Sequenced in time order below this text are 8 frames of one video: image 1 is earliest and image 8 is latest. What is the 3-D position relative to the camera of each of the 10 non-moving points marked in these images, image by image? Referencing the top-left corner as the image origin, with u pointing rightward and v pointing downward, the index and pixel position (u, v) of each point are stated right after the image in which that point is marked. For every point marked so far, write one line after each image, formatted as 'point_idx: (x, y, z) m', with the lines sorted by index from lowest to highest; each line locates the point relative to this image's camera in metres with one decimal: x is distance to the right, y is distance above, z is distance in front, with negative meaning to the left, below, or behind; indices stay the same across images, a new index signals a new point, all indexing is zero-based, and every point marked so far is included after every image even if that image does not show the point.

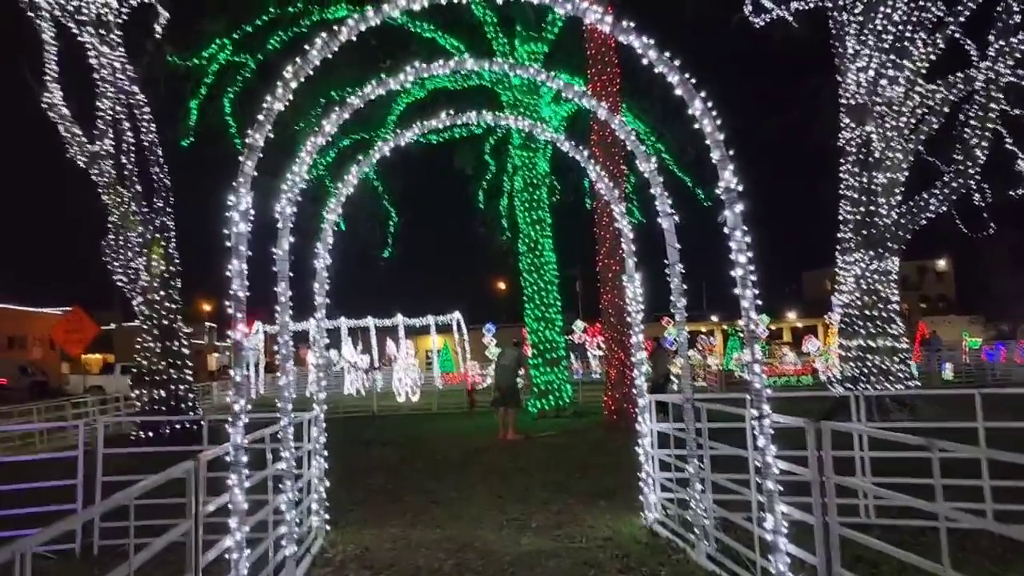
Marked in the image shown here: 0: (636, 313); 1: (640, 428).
0: (+1.2, -0.2, +7.9) m
1: (+1.2, -1.3, +7.7) m
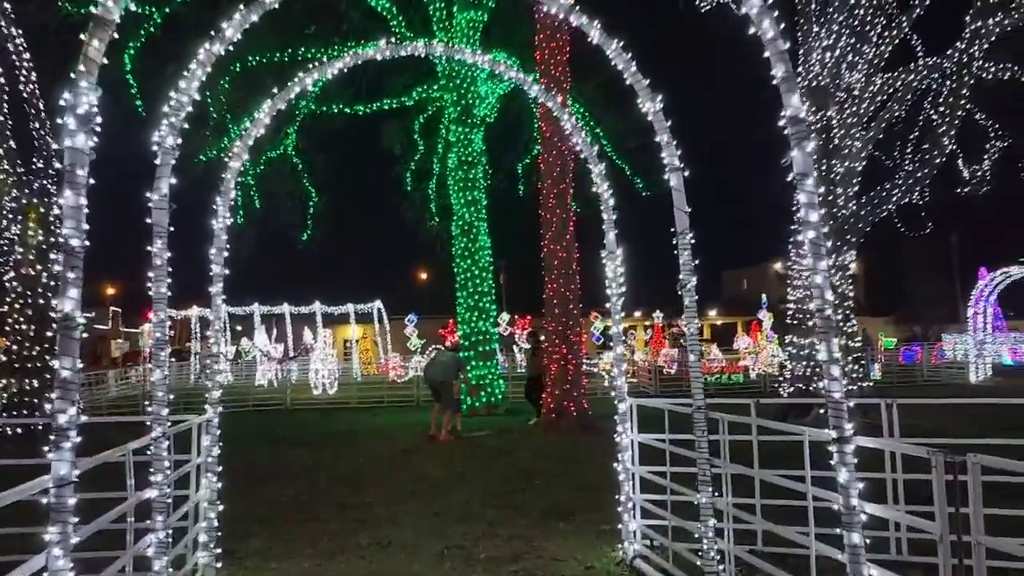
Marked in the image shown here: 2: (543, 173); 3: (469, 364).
0: (+0.8, -0.1, +6.4) m
1: (+0.8, -1.1, +6.3) m
2: (+0.6, +2.1, +15.2) m
3: (-1.0, -1.7, +18.9) m
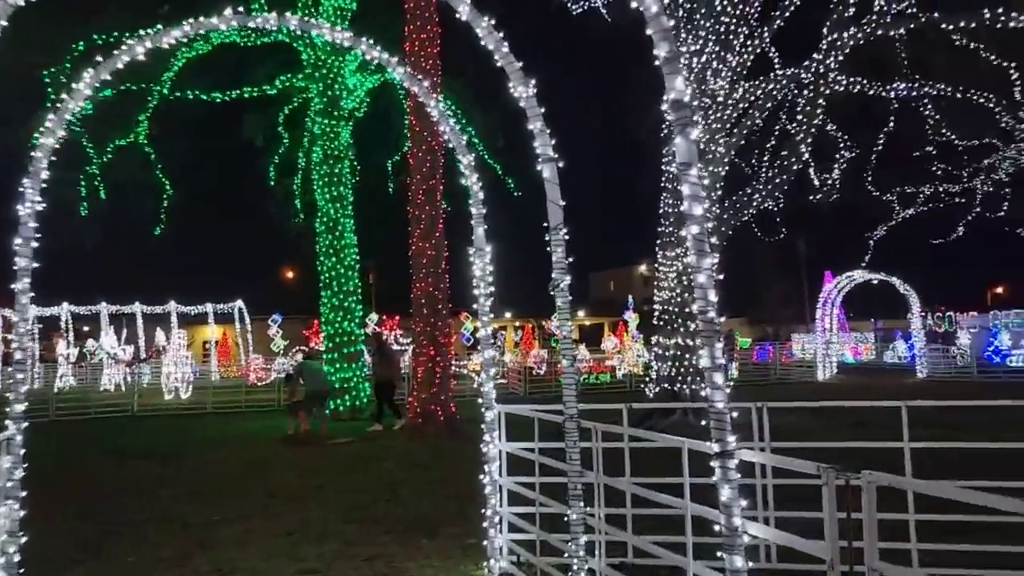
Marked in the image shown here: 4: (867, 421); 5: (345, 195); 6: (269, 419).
0: (-0.2, -0.1, +6.0) m
1: (-0.2, -1.1, +5.9) m
2: (-1.8, +2.1, +14.7) m
3: (-3.9, -1.7, +18.1) m
4: (+6.7, -2.5, +15.8) m
5: (-3.7, +2.1, +18.6) m
6: (-5.6, -3.0, +19.1) m
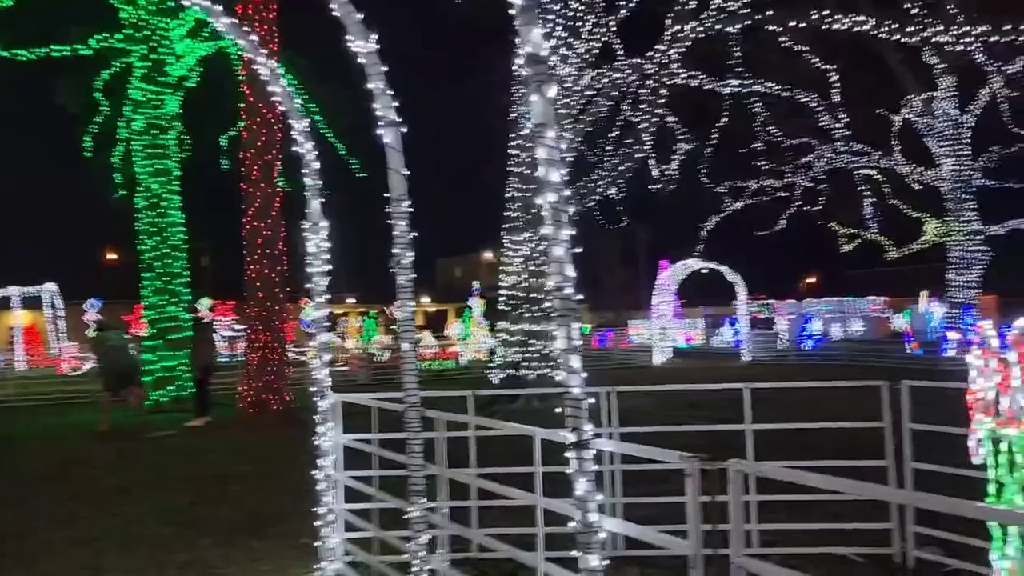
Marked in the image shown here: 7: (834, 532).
0: (-1.3, +0.1, +5.5) m
1: (-1.2, -1.0, +5.4) m
2: (-4.4, +2.4, +13.7) m
3: (-7.1, -1.3, +16.7) m
4: (+3.7, -2.3, +16.4) m
5: (-7.1, +2.5, +17.2) m
6: (-9.0, -2.6, +17.4) m
7: (+2.4, -1.8, +6.2) m
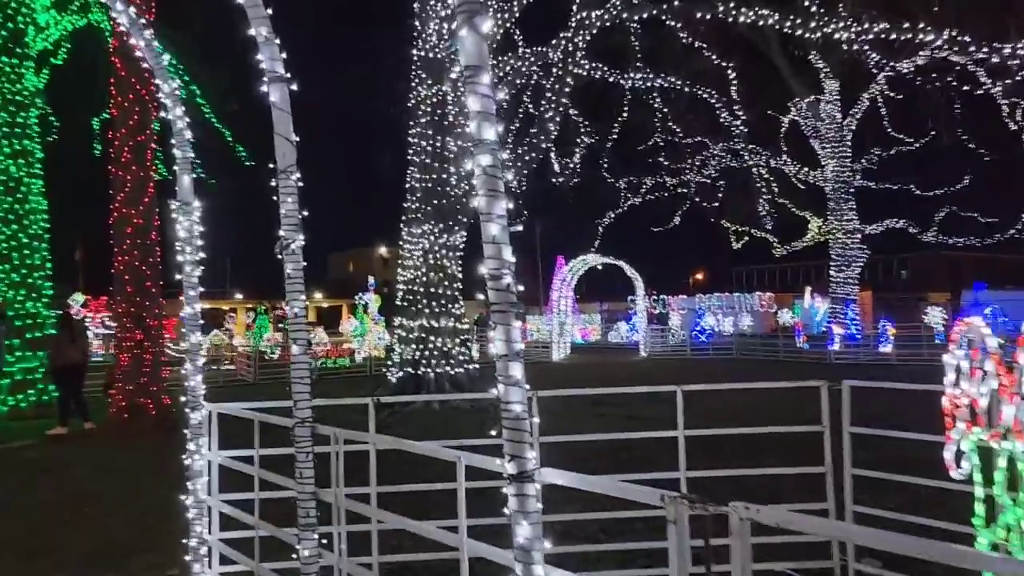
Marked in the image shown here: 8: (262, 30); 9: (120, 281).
0: (-1.8, +0.1, +4.7) m
1: (-1.8, -0.9, +4.5) m
2: (-5.9, +2.5, +12.4) m
3: (-9.0, -1.2, +15.1) m
4: (+1.8, -2.2, +16.1) m
5: (-9.0, +2.6, +15.6) m
6: (-10.9, -2.5, +15.6) m
7: (+1.7, -1.8, +5.8) m
8: (-1.1, +1.1, +3.5) m
9: (-5.8, +0.1, +12.4) m
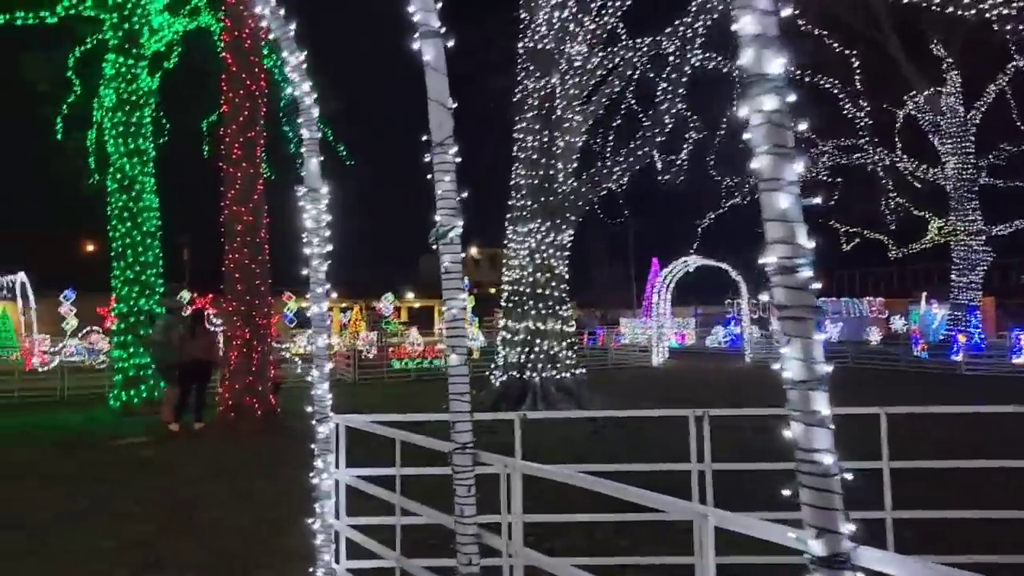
0: (-1.0, +0.1, +4.2) m
1: (-1.0, -0.9, +4.0) m
2: (-4.2, +2.5, +12.3) m
3: (-7.1, -1.1, +15.3) m
4: (+3.8, -2.2, +15.2) m
5: (-7.0, +2.6, +15.8) m
6: (-9.0, -2.4, +15.9) m
7: (+2.6, -1.8, +4.9) m
8: (-0.3, +1.1, +3.0) m
9: (-4.2, +0.1, +12.3) m
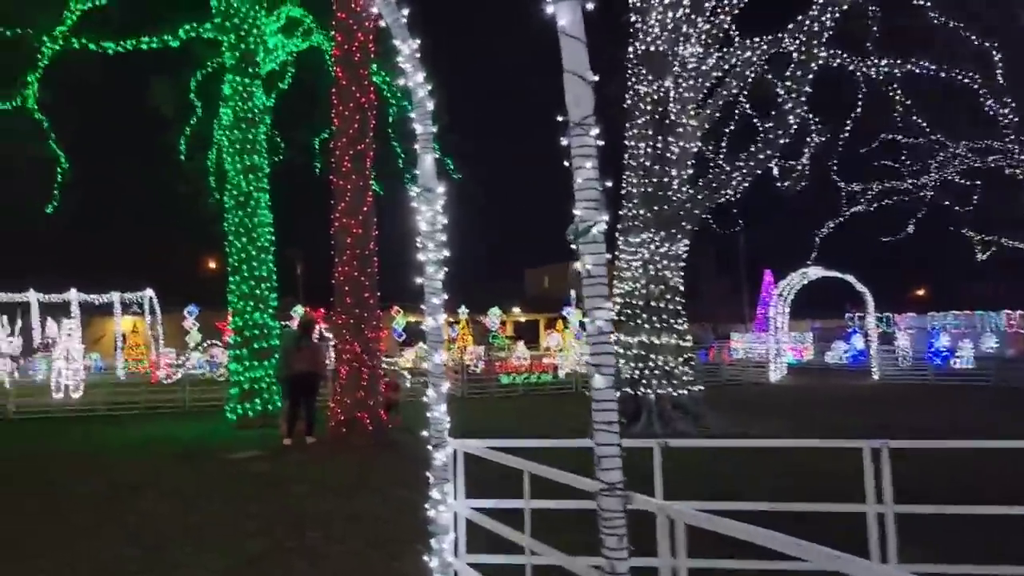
0: (-0.4, +0.1, +3.8) m
1: (-0.4, -1.0, +3.6) m
2: (-2.6, +2.3, +12.3) m
3: (-5.0, -1.4, +15.5) m
4: (+5.7, -2.4, +14.1) m
5: (-4.9, +2.4, +16.1) m
6: (-6.8, -2.7, +16.4) m
7: (+3.3, -1.8, +4.0) m
8: (+0.1, +1.1, +2.5) m
9: (-2.5, -0.1, +12.2) m
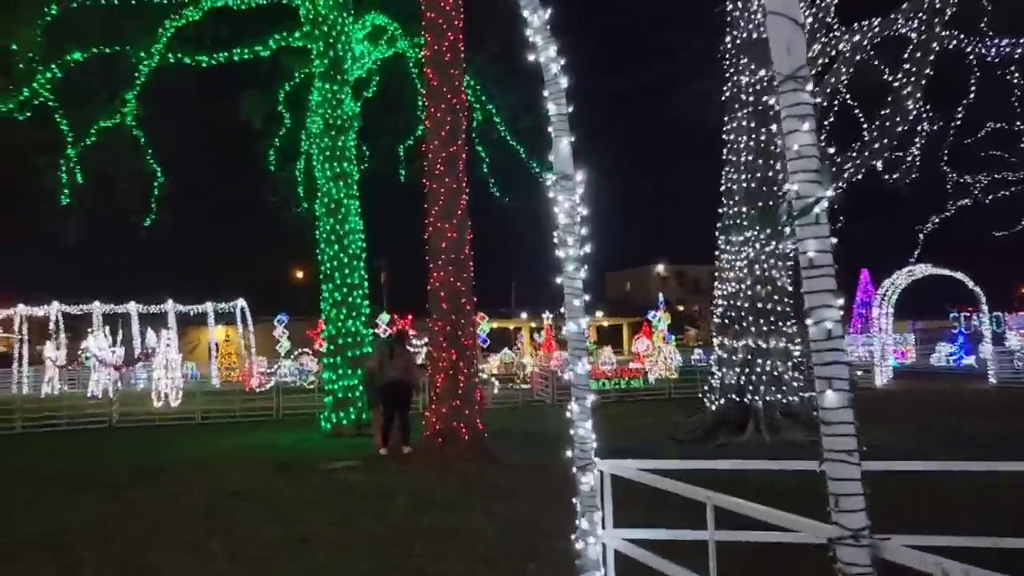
0: (+0.2, +0.1, +3.3) m
1: (+0.2, -1.0, +3.2) m
2: (-1.2, +2.2, +12.0) m
3: (-3.3, -1.6, +15.5) m
4: (+7.3, -2.4, +13.0) m
5: (-3.1, +2.2, +16.0) m
6: (-4.9, -2.9, +16.5) m
7: (+4.0, -1.8, +3.2) m
8: (+0.6, +1.1, +2.1) m
9: (-1.1, -0.1, +11.9) m
